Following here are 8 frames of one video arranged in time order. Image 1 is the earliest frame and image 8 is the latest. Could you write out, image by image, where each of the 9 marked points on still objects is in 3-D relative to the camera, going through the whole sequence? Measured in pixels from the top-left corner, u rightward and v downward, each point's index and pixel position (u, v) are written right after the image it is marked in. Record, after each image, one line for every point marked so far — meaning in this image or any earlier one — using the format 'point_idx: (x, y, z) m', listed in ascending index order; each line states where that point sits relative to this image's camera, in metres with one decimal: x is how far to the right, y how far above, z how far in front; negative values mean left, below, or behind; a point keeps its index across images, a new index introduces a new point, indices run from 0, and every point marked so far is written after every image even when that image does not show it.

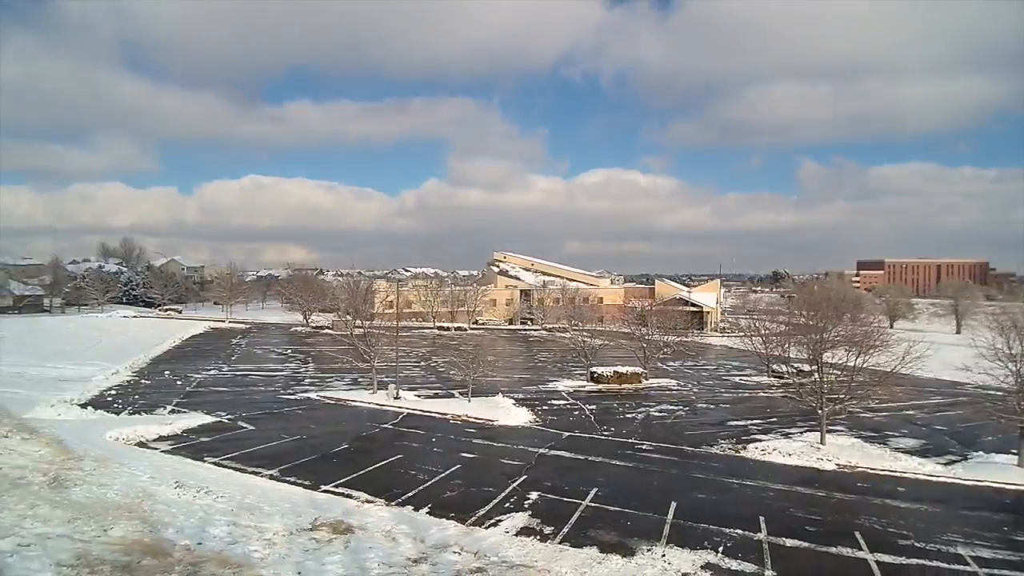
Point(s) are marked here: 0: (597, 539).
0: (+1.5, -4.5, +10.8) m
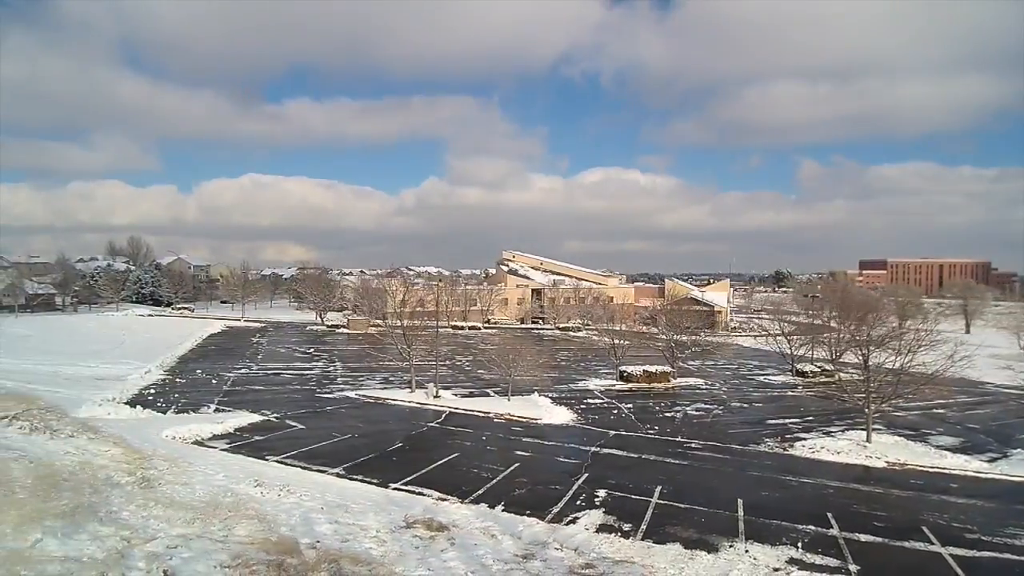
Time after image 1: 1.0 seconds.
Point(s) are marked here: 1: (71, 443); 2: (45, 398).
0: (+3.0, -4.5, +11.0) m
1: (-8.8, -3.0, +12.2) m
2: (-13.3, -3.1, +17.3) m
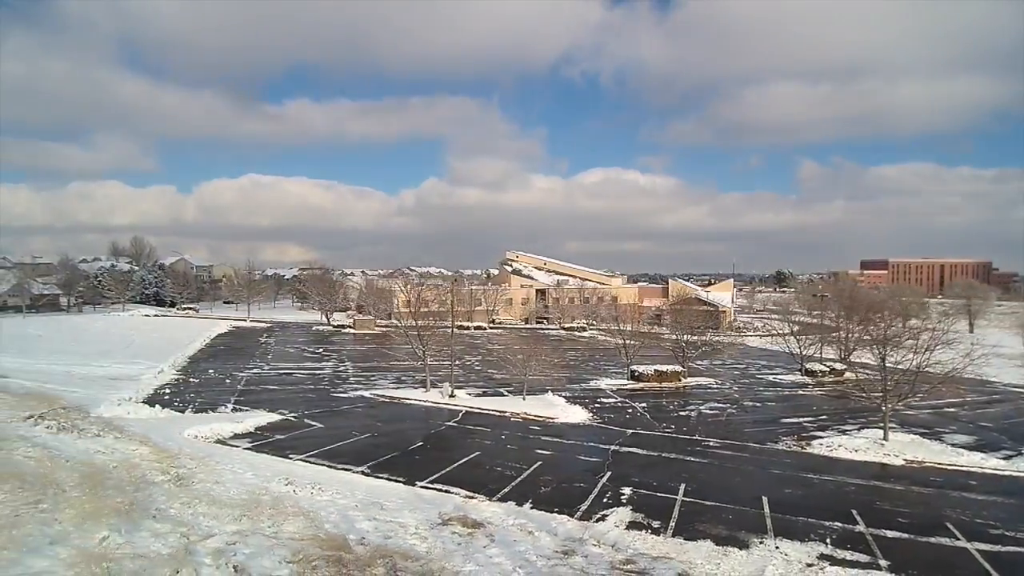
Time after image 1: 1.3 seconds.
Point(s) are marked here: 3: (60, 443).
0: (+3.5, -4.4, +11.0) m
1: (-8.3, -3.0, +12.2) m
2: (-12.8, -3.1, +17.4) m
3: (-8.4, -2.8, +11.3) m
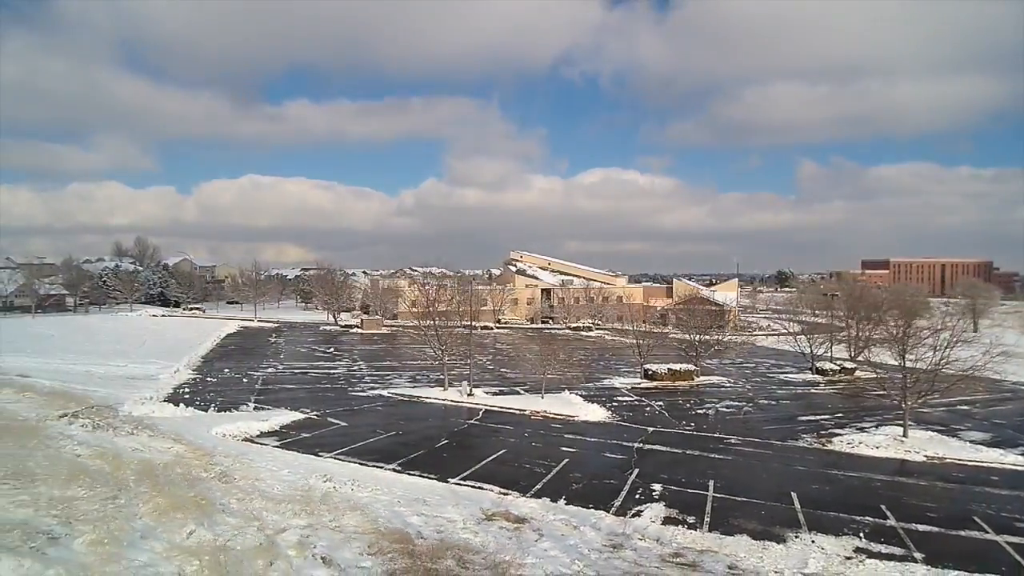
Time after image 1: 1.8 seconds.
0: (+4.2, -4.4, +11.2) m
1: (-7.6, -3.0, +12.3) m
2: (-12.1, -3.1, +17.4) m
3: (-7.7, -2.8, +11.4) m
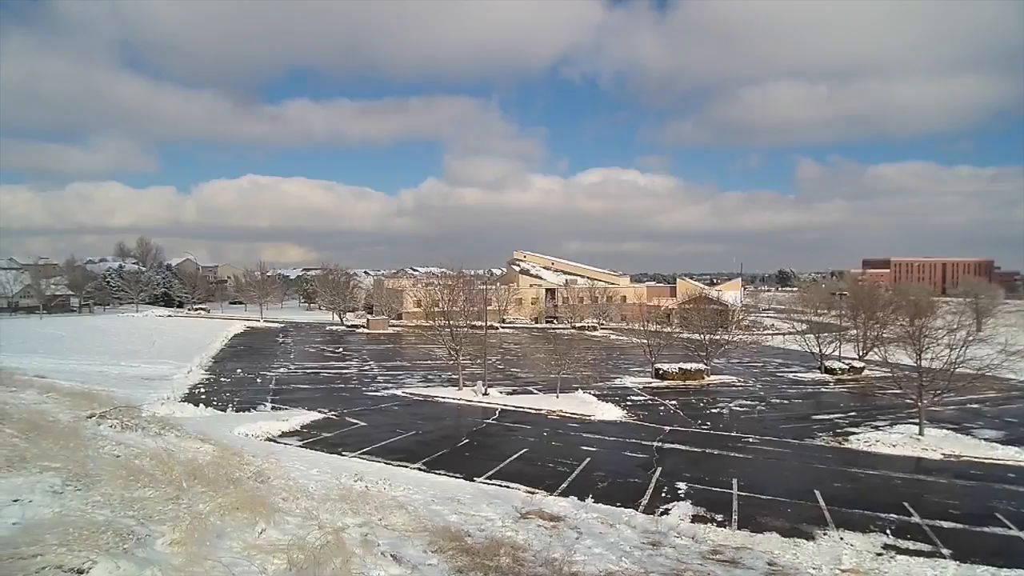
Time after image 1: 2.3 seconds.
0: (+4.8, -4.4, +11.3) m
1: (-7.0, -3.0, +12.4) m
2: (-11.6, -3.1, +17.5) m
3: (-7.1, -2.8, +11.5) m
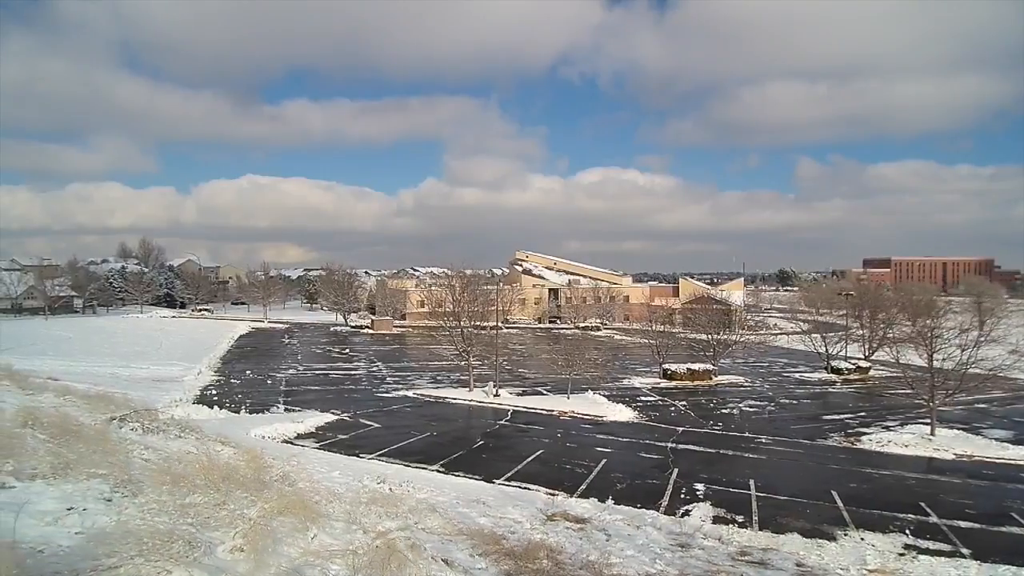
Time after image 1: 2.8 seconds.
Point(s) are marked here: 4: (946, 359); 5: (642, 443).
0: (+5.2, -4.5, +11.4) m
1: (-6.6, -3.1, +12.4) m
2: (-11.2, -3.2, +17.5) m
3: (-6.7, -2.9, +11.5) m
4: (+14.1, -2.3, +19.8) m
5: (+3.6, -4.3, +16.9) m
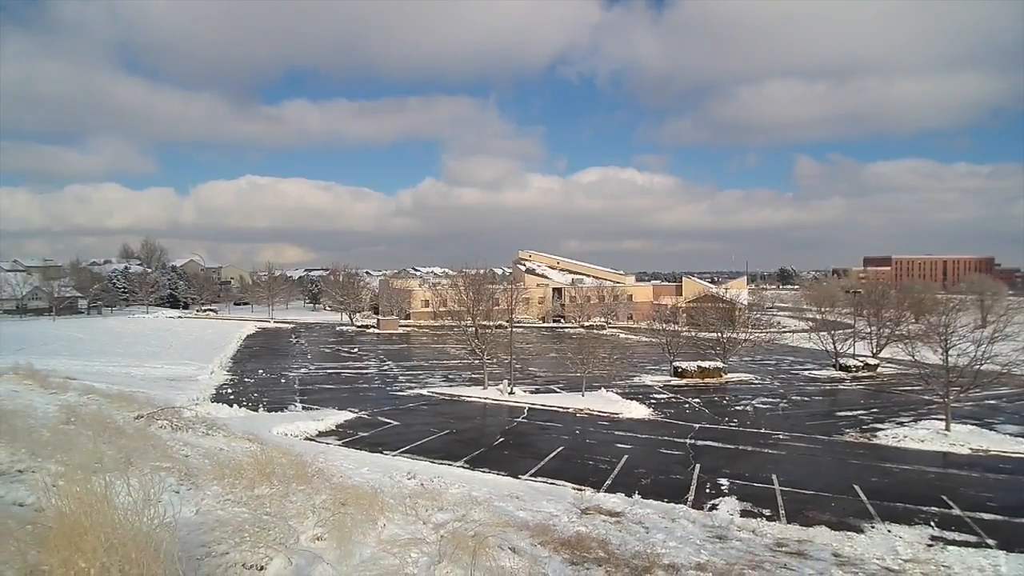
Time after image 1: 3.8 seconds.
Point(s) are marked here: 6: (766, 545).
0: (+5.8, -4.4, +11.5) m
1: (-6.0, -3.0, +12.5) m
2: (-10.6, -3.1, +17.6) m
3: (-6.1, -2.9, +11.6) m
4: (+14.6, -2.2, +19.9) m
5: (+4.2, -4.3, +17.1) m
6: (+3.7, -3.7, +8.9) m
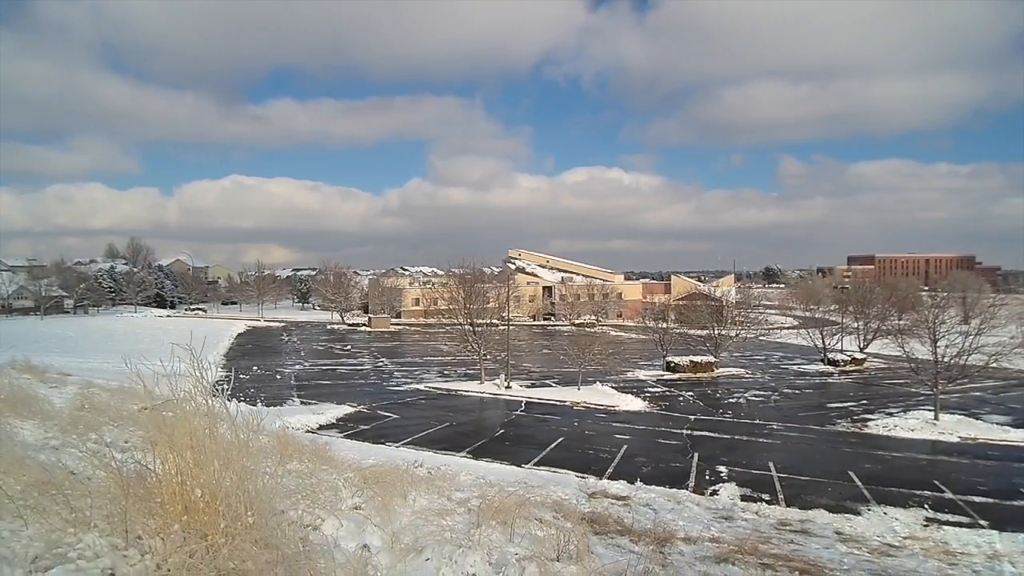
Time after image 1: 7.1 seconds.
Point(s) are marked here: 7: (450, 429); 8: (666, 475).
0: (+5.9, -4.2, +11.8) m
1: (-5.9, -2.9, +12.6) m
2: (-10.6, -3.0, +17.5) m
3: (-6.0, -2.7, +11.7) m
4: (+14.5, -1.9, +20.4) m
5: (+4.2, -4.1, +17.3) m
6: (+3.9, -3.5, +9.1) m
7: (-1.7, -4.0, +17.2) m
8: (+3.4, -4.1, +13.3) m
